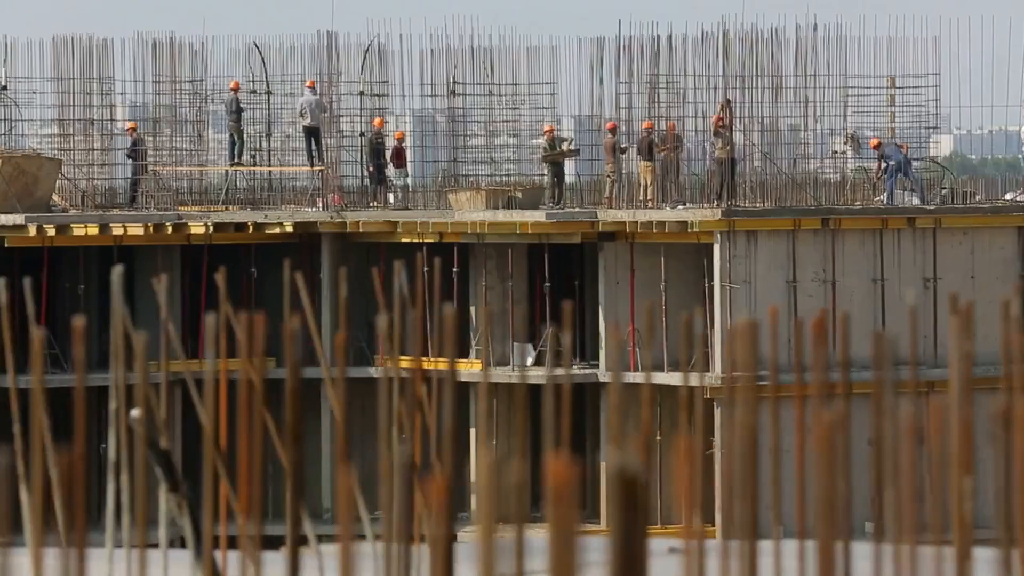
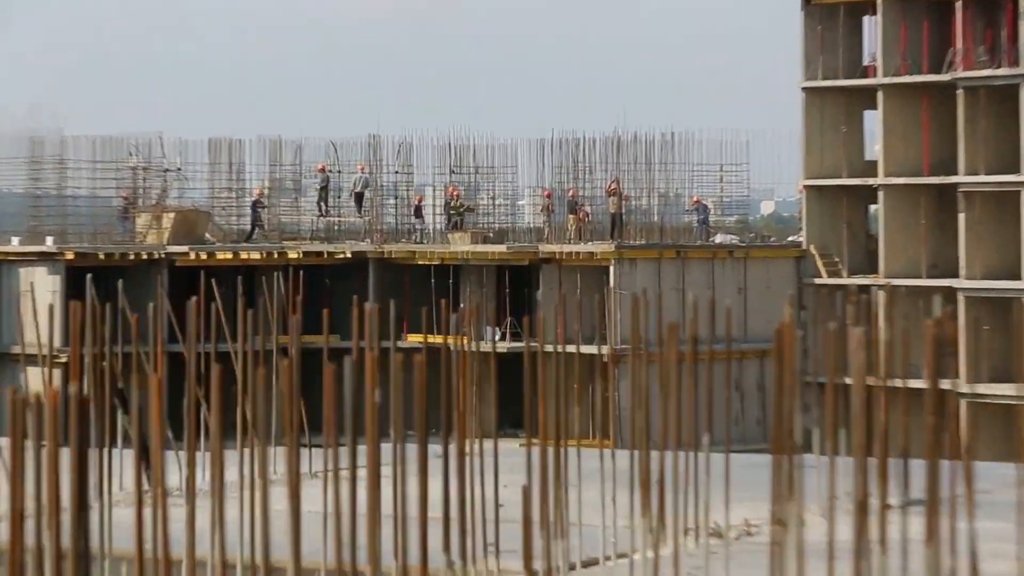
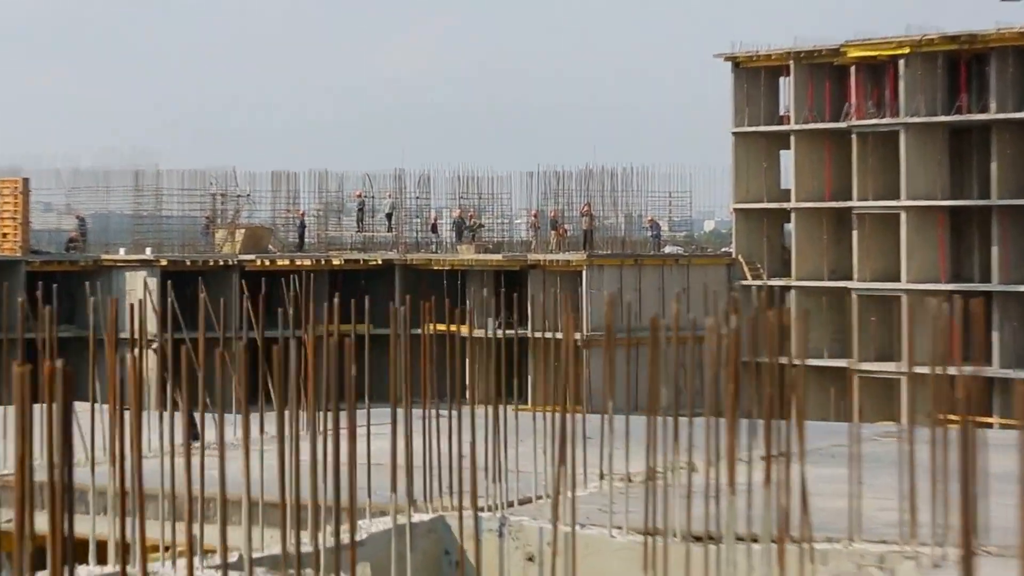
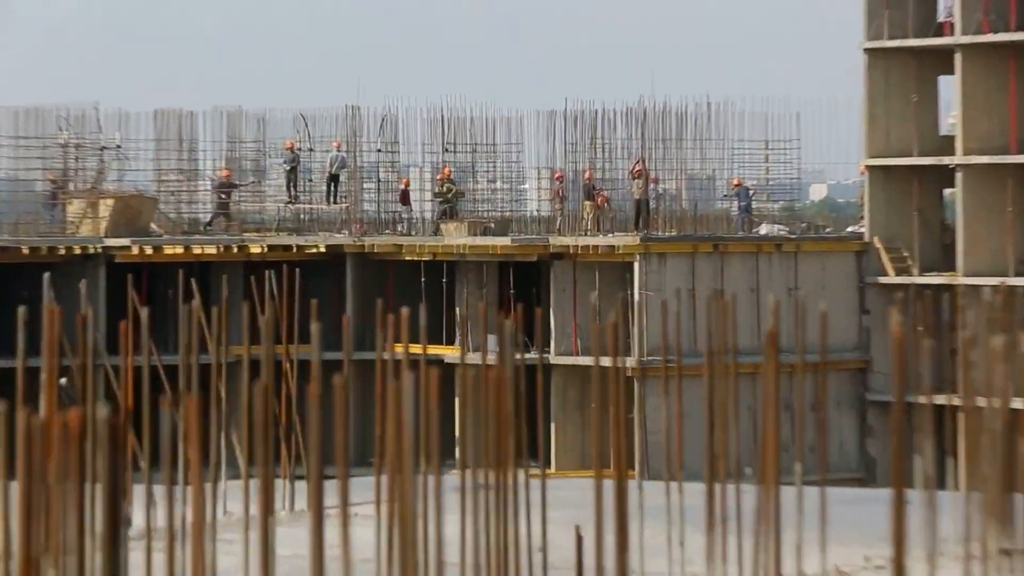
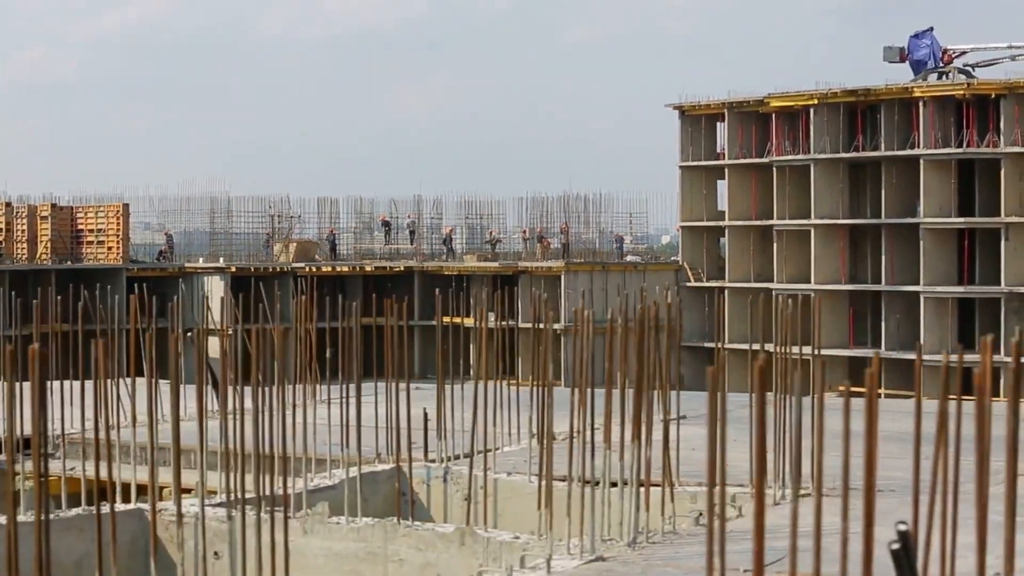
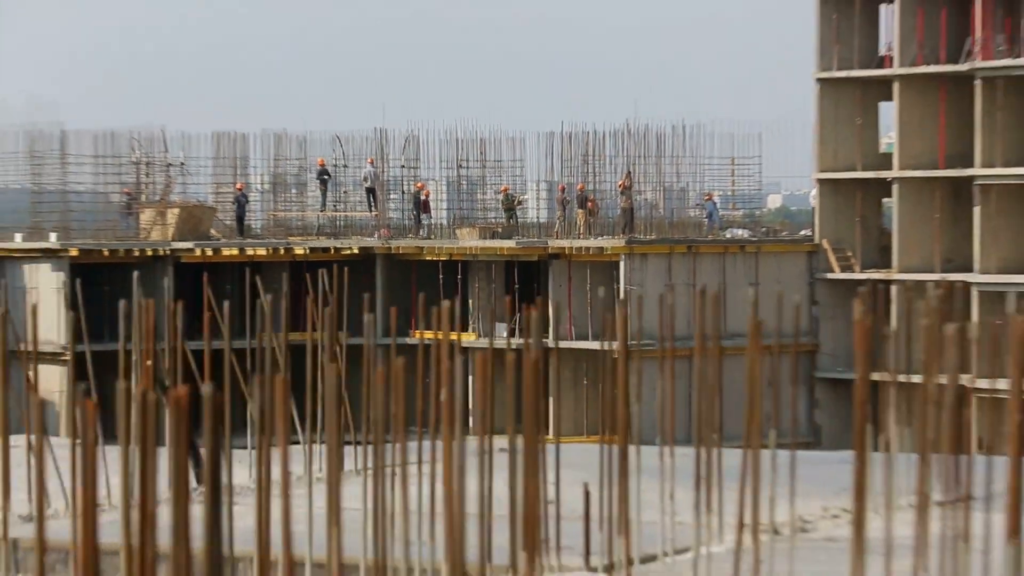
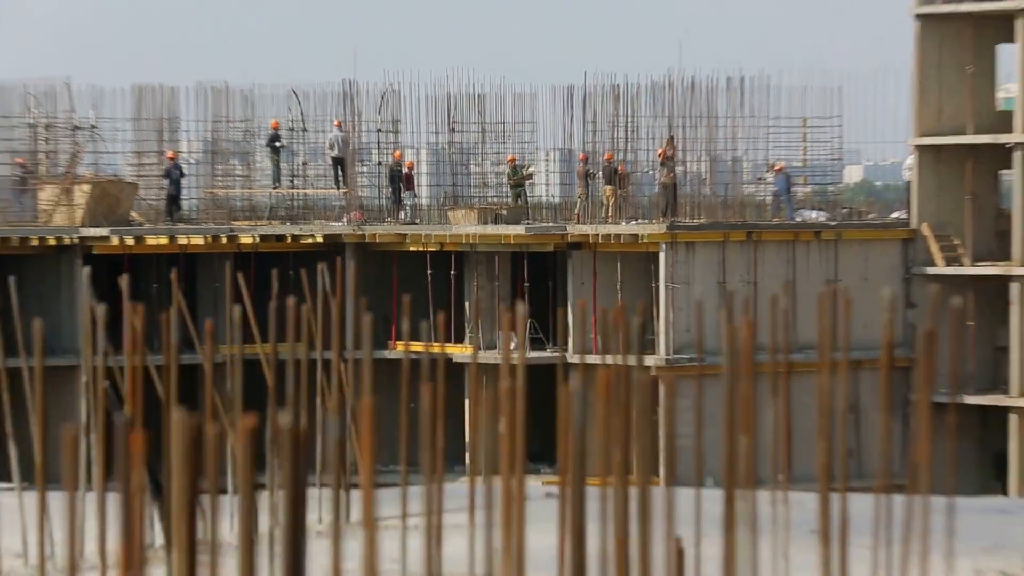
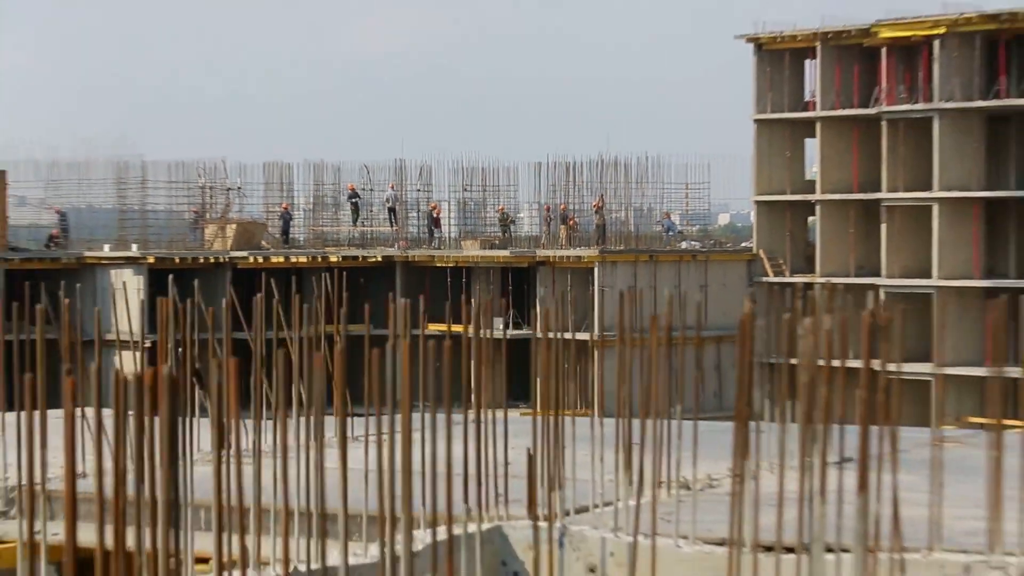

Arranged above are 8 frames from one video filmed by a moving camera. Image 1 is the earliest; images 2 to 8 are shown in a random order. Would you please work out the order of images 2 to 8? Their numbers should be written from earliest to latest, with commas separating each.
7, 6, 8, 5, 3, 2, 4
